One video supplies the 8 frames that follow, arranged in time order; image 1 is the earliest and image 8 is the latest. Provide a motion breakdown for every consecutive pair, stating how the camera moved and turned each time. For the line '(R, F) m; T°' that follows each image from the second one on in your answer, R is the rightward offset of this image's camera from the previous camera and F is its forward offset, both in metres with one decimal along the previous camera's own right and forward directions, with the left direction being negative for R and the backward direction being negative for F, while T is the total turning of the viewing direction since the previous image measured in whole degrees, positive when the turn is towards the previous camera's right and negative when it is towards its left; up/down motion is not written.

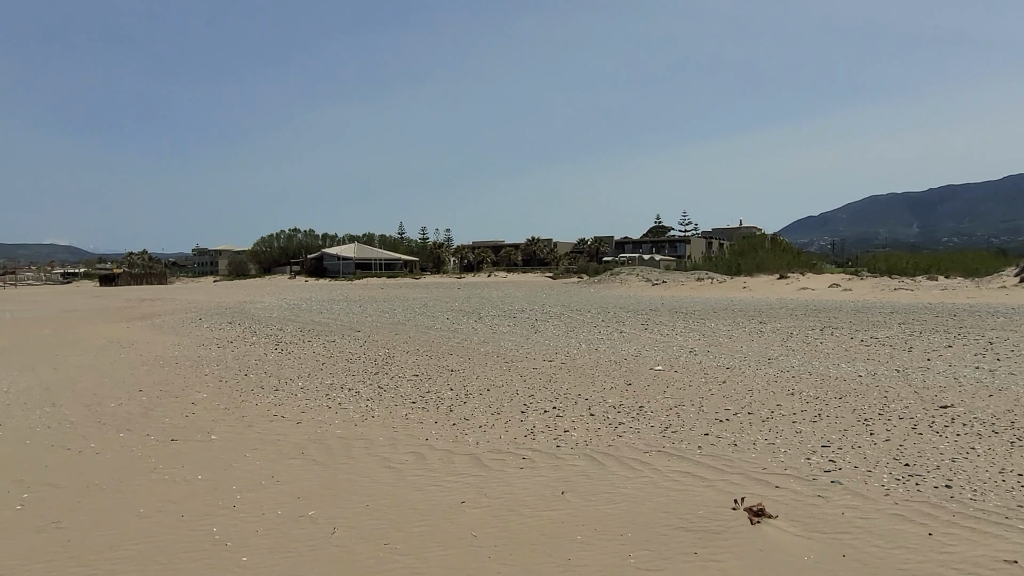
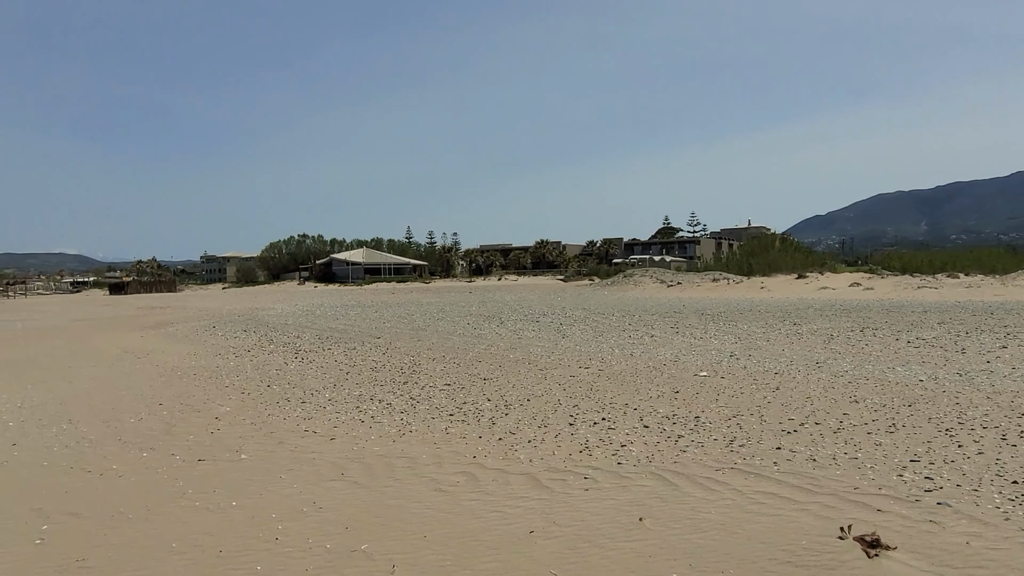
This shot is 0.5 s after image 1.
(-0.5, +0.7) m; -1°
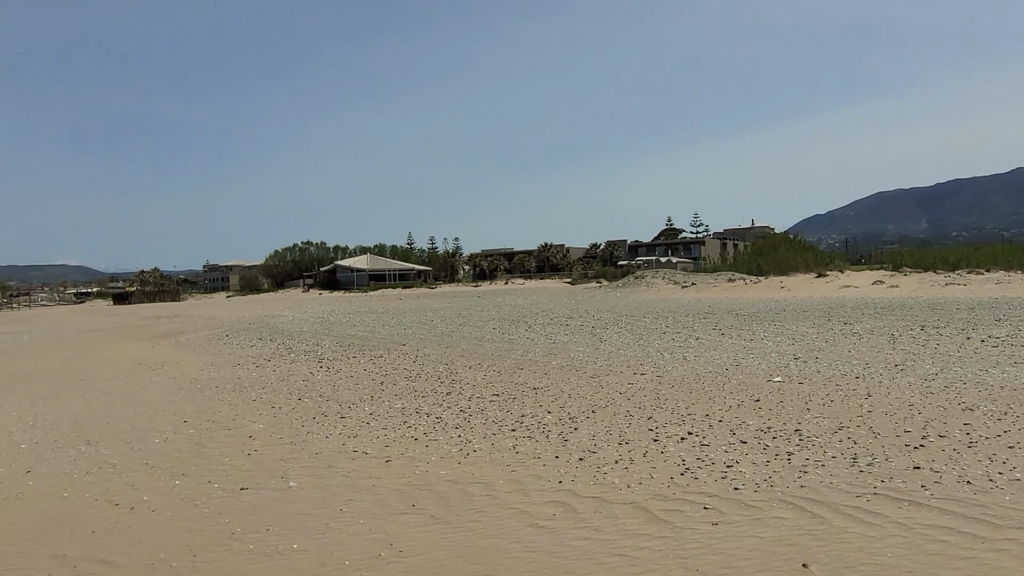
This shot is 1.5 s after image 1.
(-0.9, +1.2) m; 0°
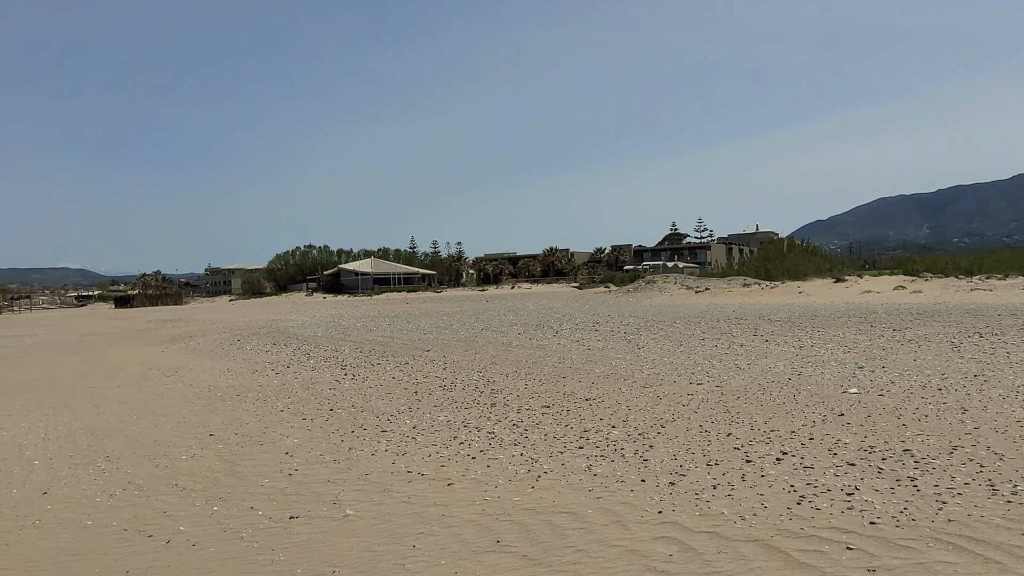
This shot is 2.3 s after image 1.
(-0.8, +1.0) m; 0°
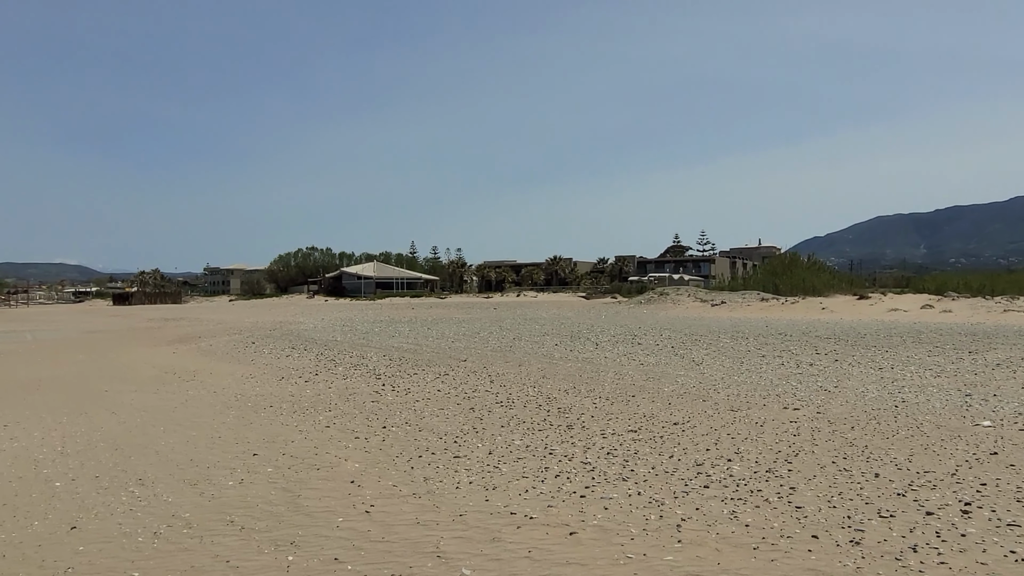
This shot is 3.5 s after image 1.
(-1.2, +1.4) m; 0°
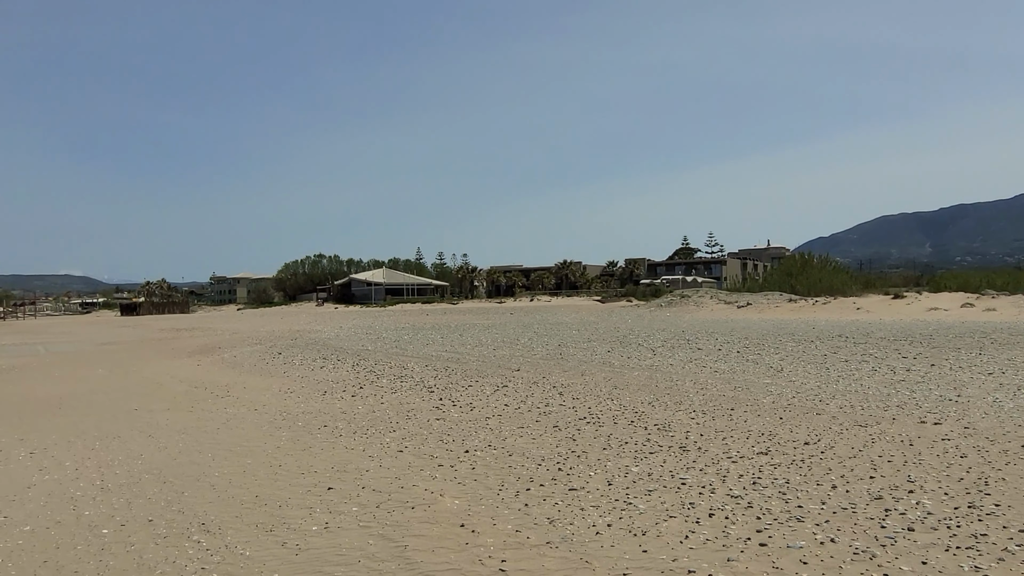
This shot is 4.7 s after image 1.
(-1.2, +1.5) m; 0°
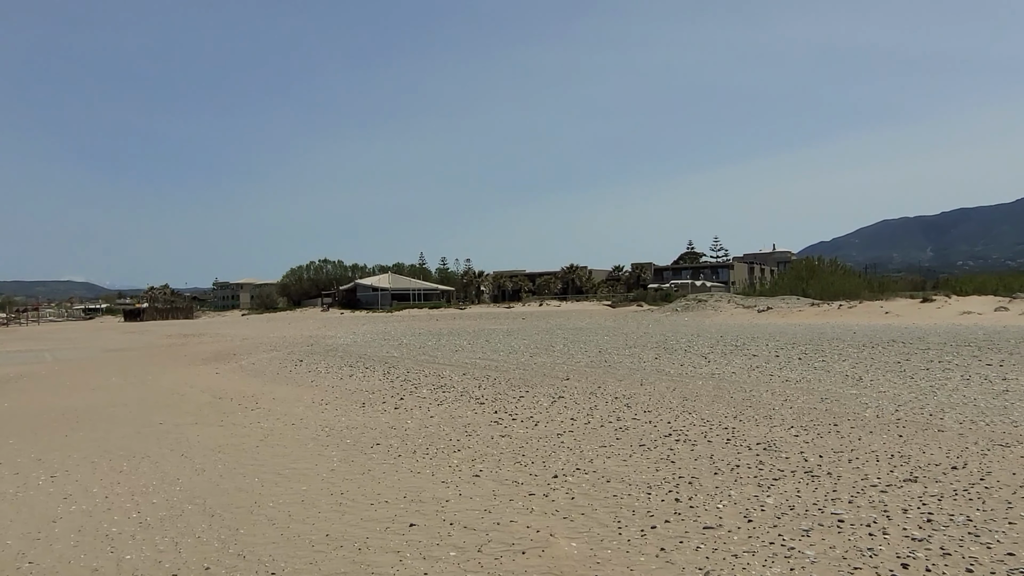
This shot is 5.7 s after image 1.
(-1.1, +1.3) m; 0°
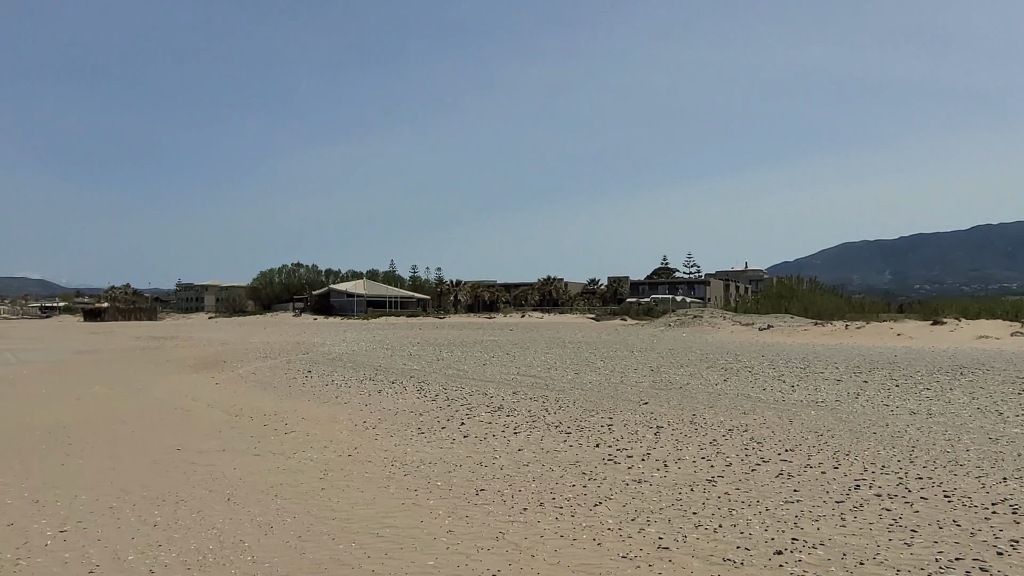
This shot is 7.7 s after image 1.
(-2.1, +2.4) m; +2°
